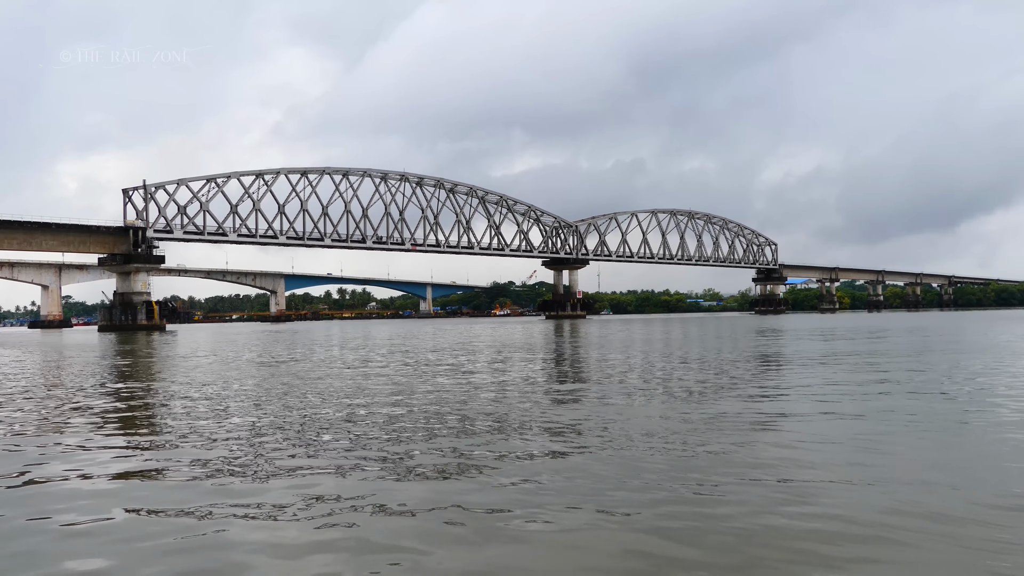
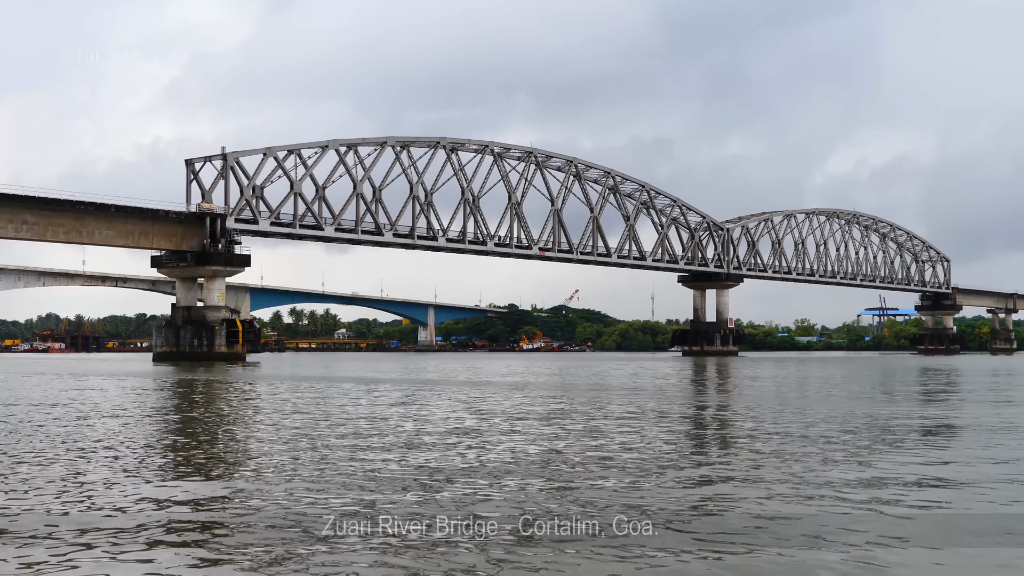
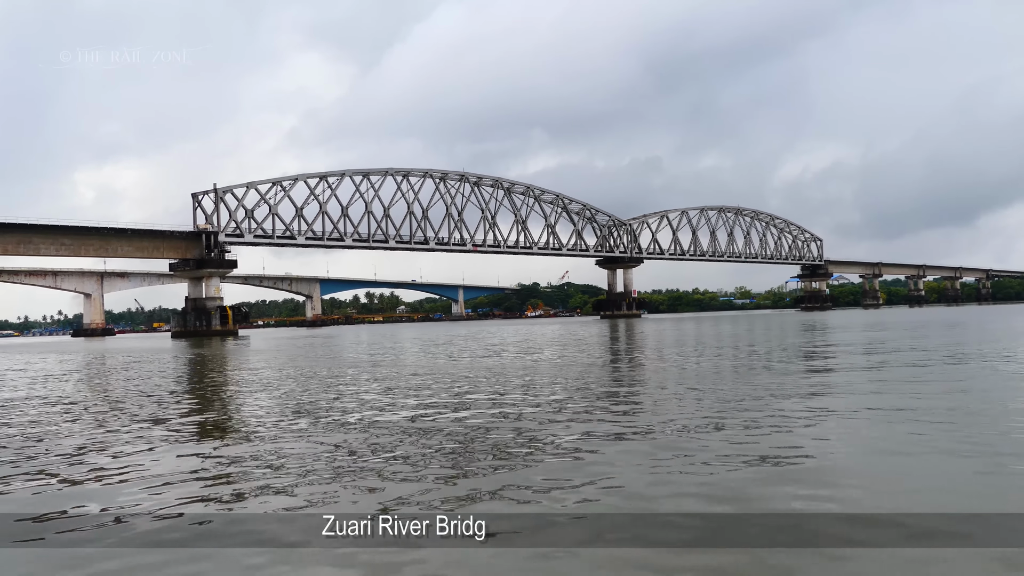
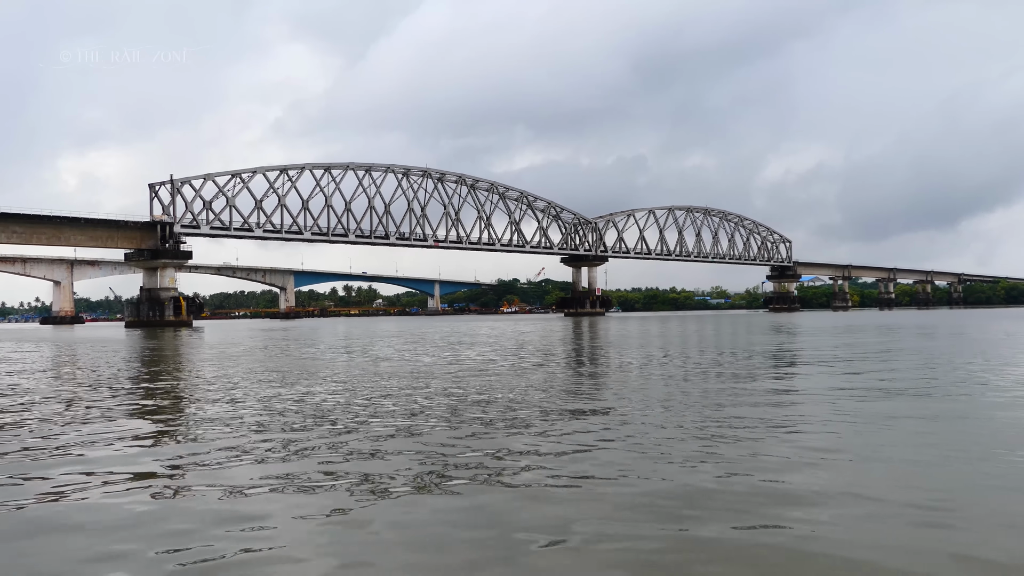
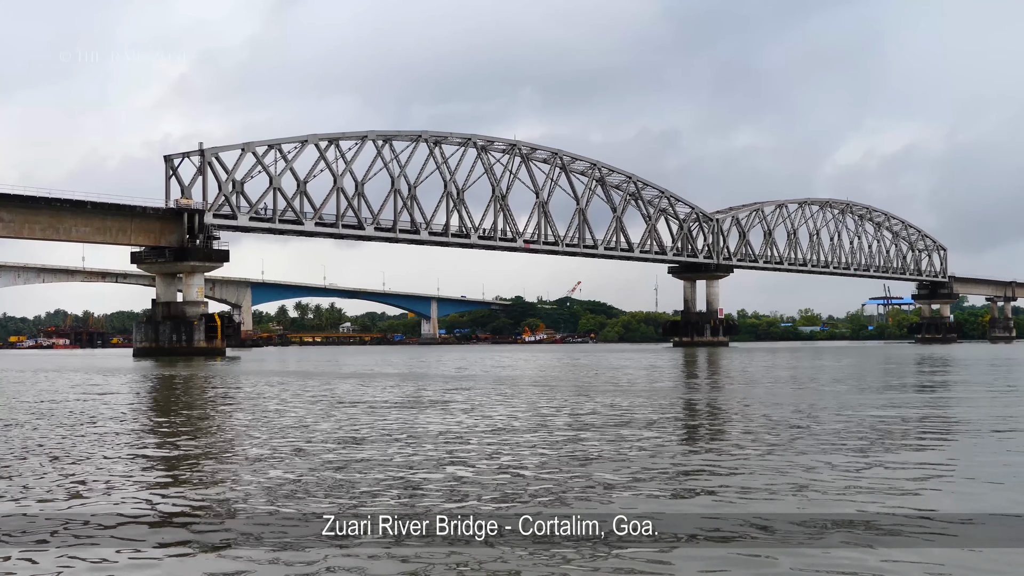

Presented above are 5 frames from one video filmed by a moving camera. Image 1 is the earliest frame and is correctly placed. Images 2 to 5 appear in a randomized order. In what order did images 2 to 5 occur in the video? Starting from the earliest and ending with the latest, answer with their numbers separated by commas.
4, 3, 5, 2
